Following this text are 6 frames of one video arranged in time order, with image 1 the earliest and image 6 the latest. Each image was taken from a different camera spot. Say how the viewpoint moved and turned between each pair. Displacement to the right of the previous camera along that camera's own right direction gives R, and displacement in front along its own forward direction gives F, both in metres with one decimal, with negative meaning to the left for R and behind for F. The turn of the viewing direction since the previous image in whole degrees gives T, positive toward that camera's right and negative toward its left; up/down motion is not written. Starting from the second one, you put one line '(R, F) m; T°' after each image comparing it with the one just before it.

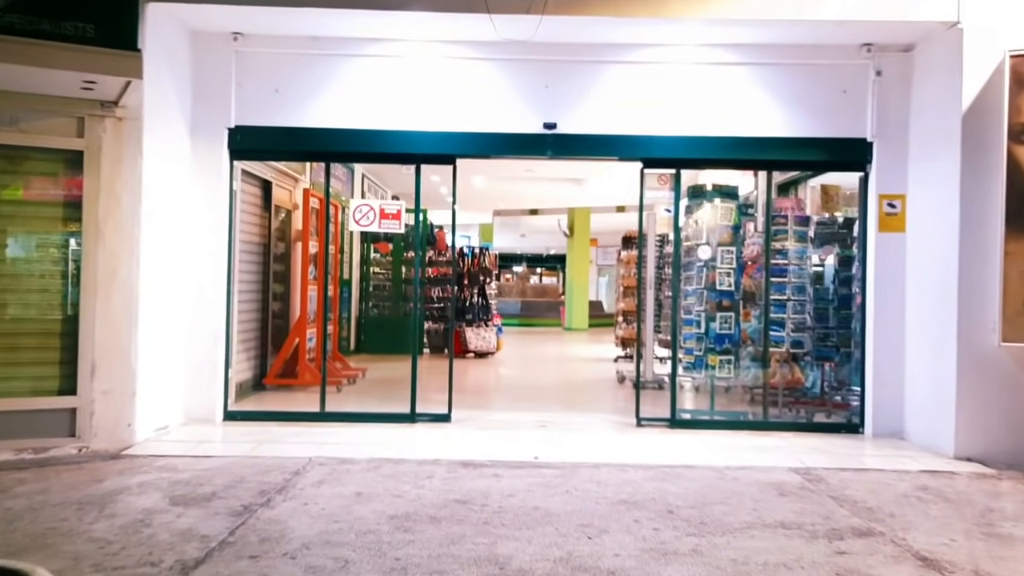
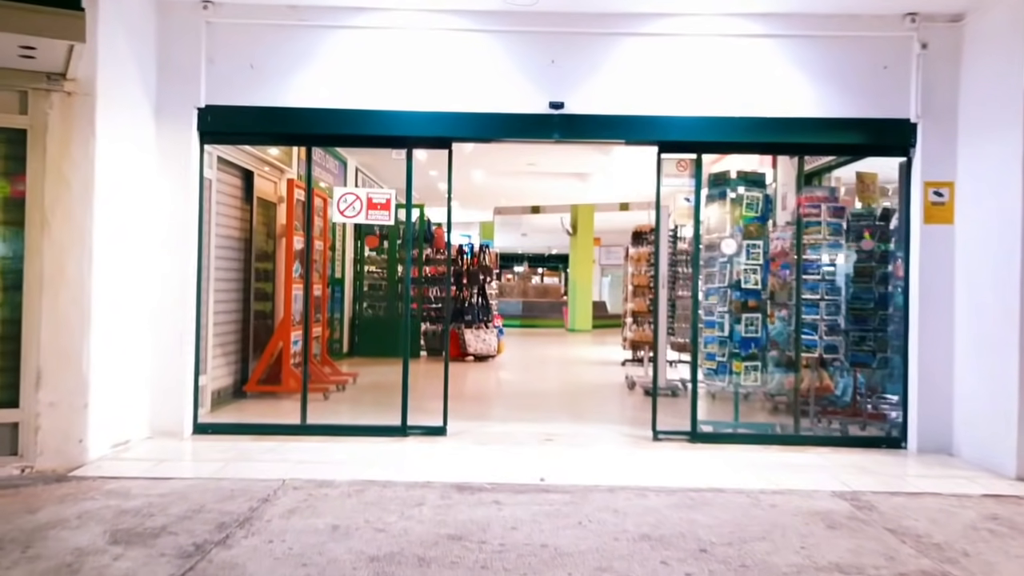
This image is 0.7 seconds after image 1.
(0.0, +0.6) m; 0°
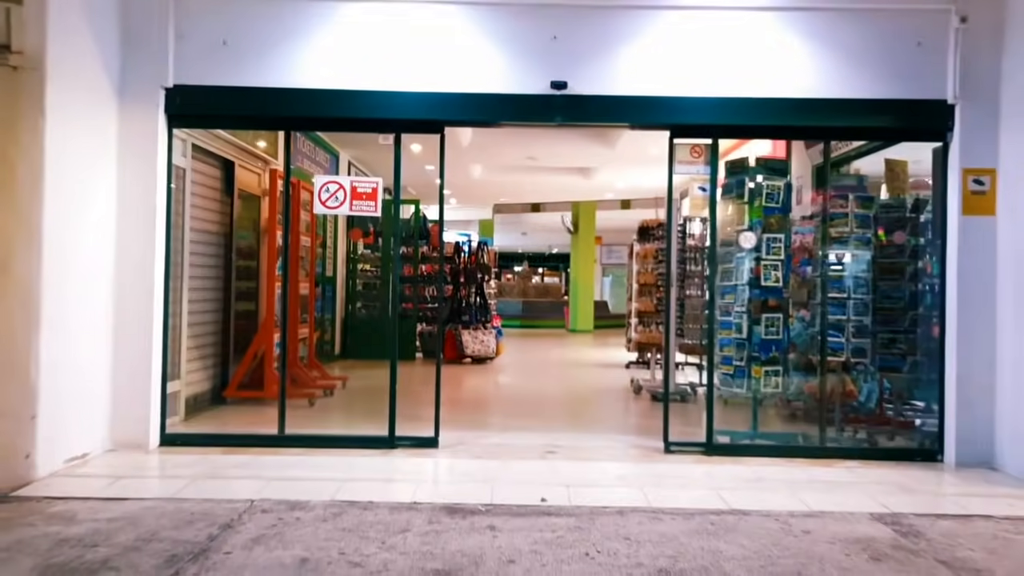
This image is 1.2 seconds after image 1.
(0.0, +0.5) m; 0°
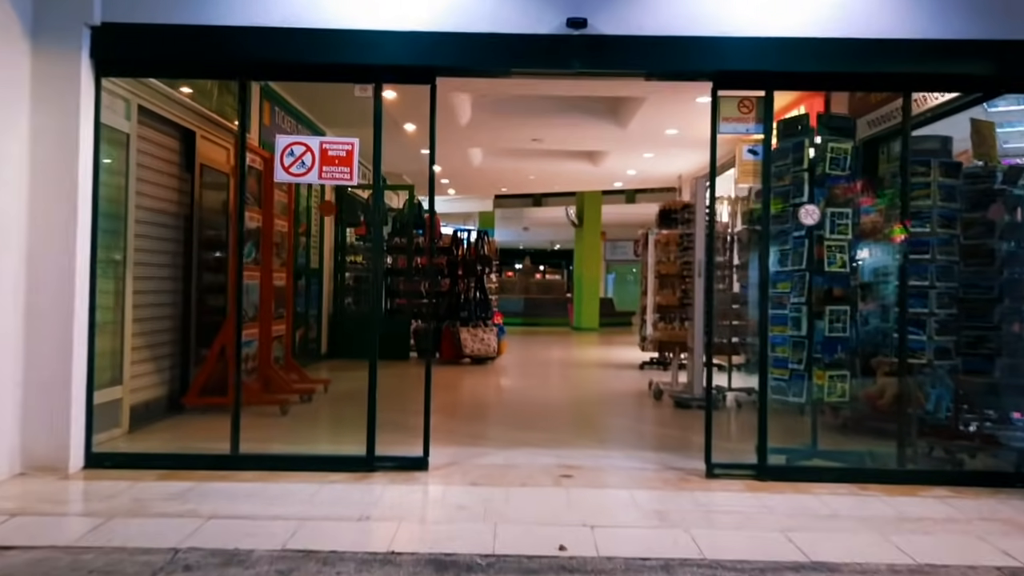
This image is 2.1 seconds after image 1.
(0.0, +0.9) m; 0°
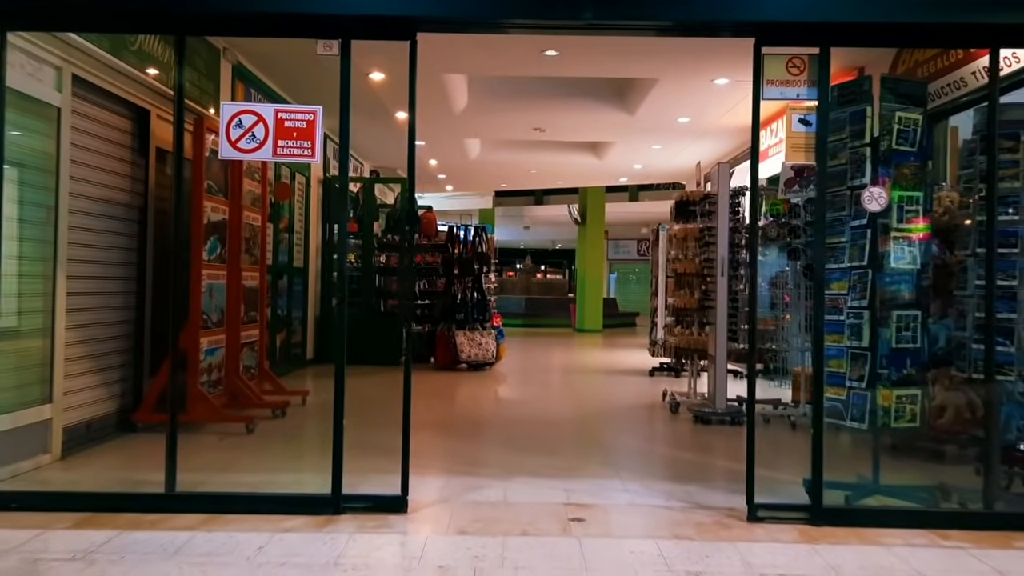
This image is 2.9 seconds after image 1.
(0.0, +0.7) m; 0°
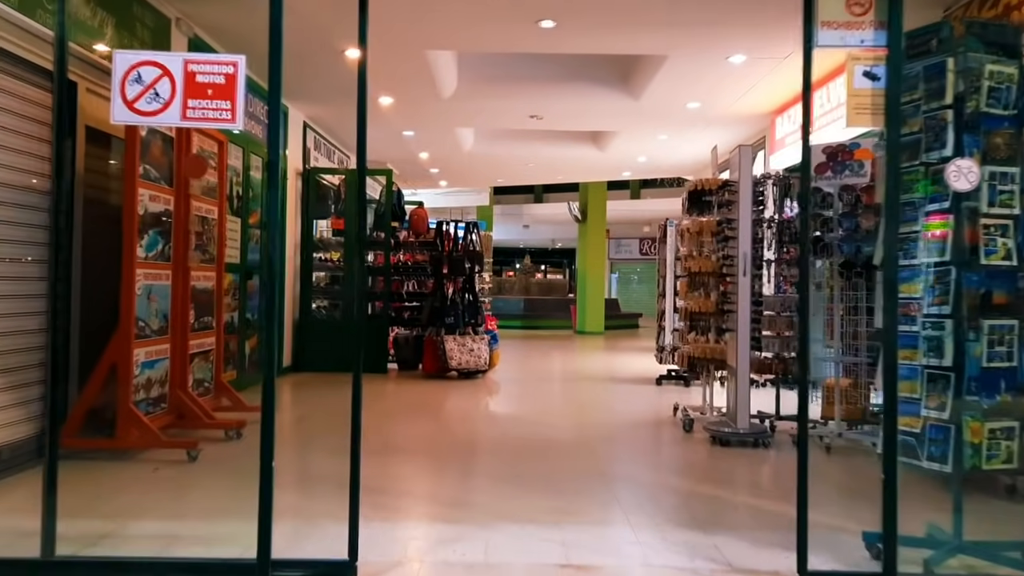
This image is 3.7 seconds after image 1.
(+0.1, +0.7) m; 0°
